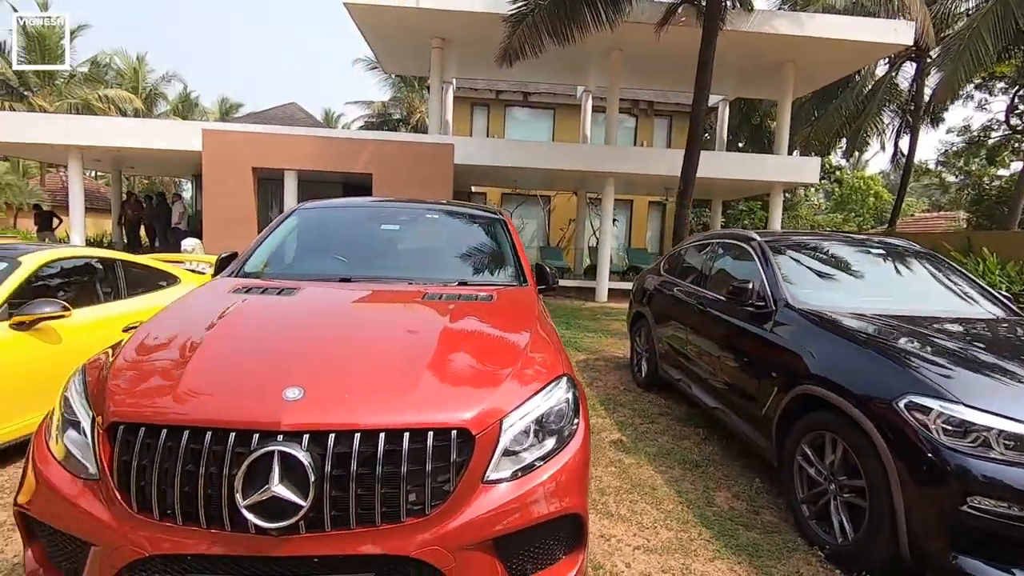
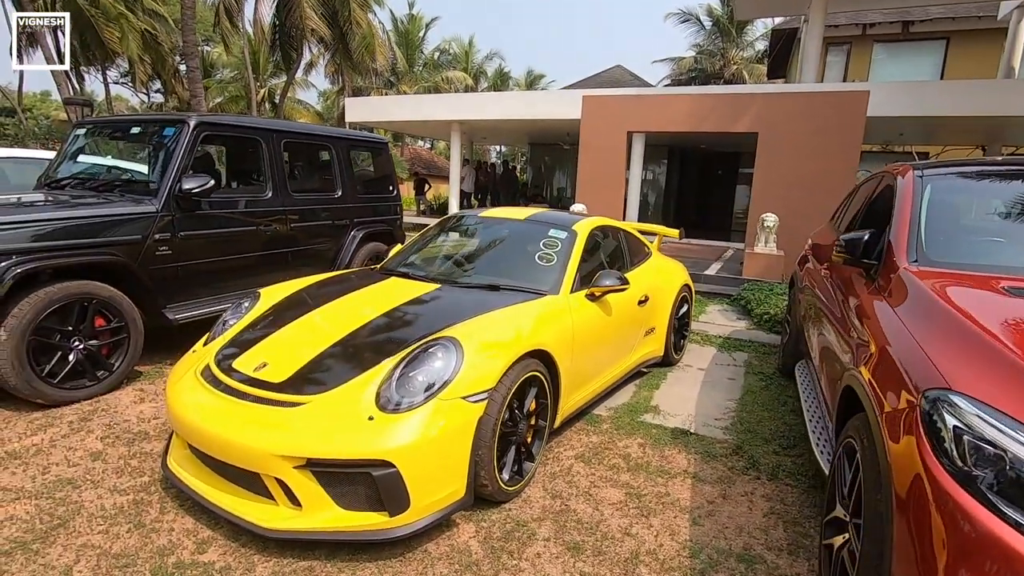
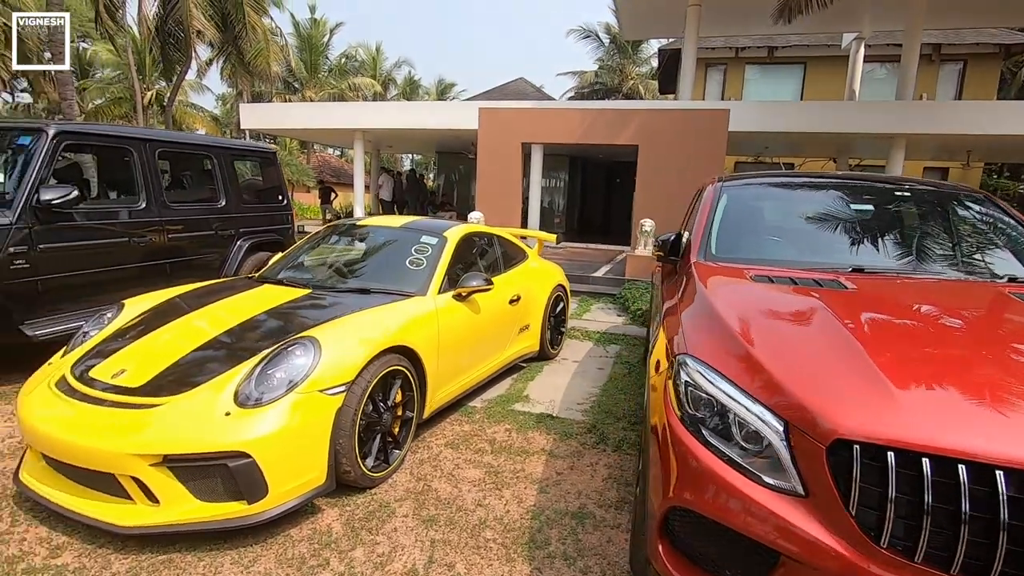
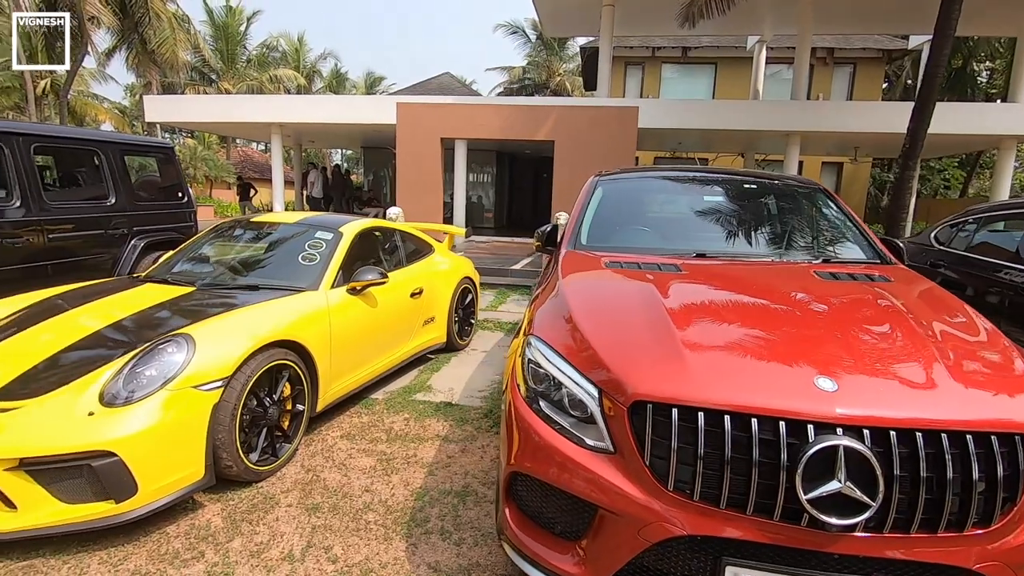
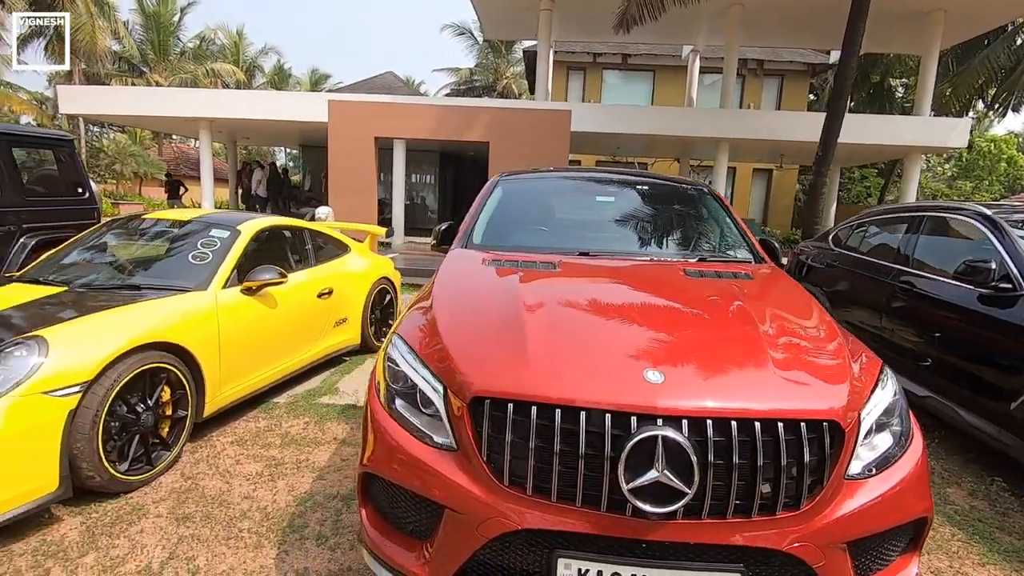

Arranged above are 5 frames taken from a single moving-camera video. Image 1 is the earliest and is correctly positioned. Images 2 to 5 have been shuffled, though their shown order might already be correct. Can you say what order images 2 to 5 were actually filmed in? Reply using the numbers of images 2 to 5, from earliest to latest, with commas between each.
5, 4, 3, 2
